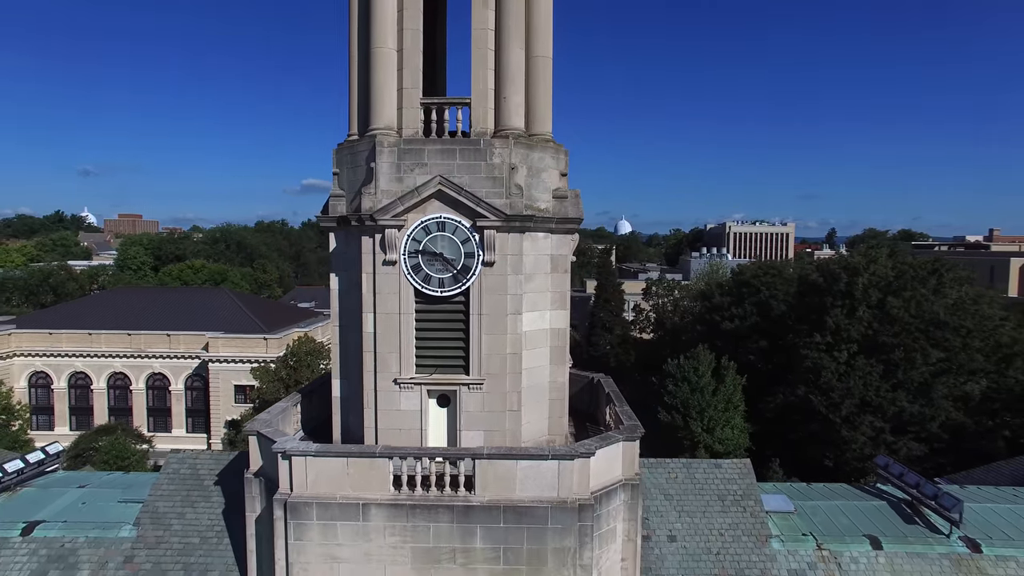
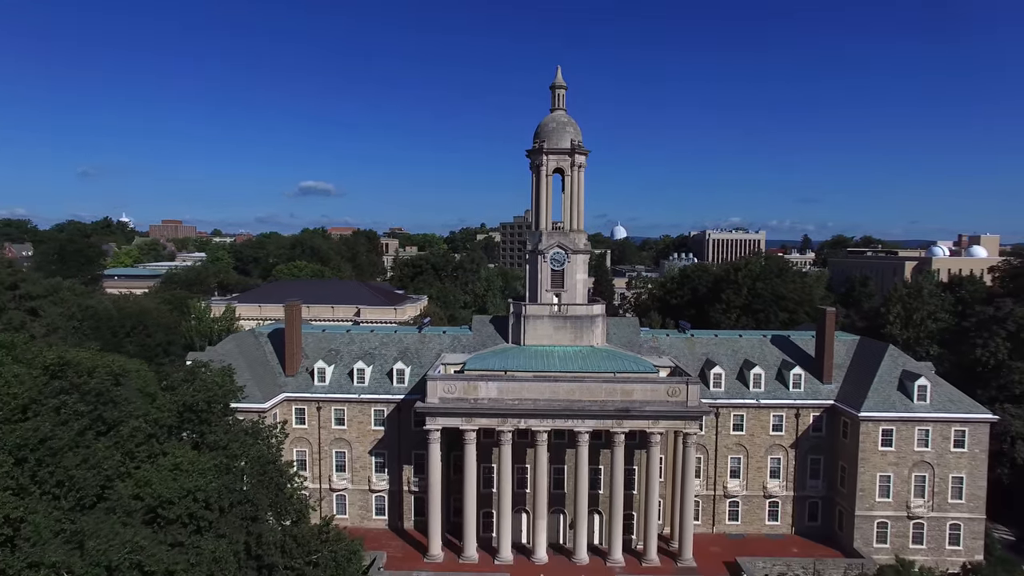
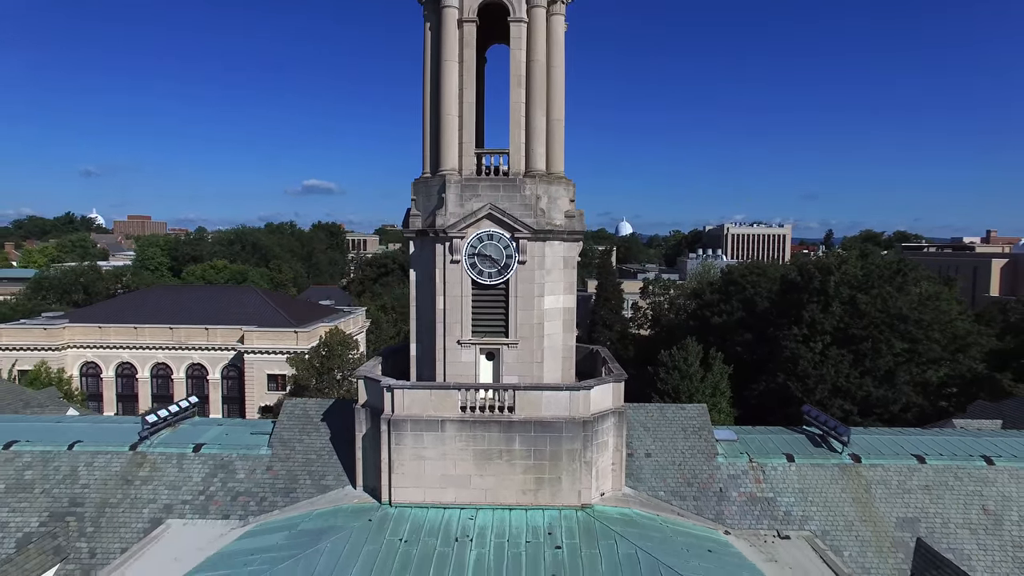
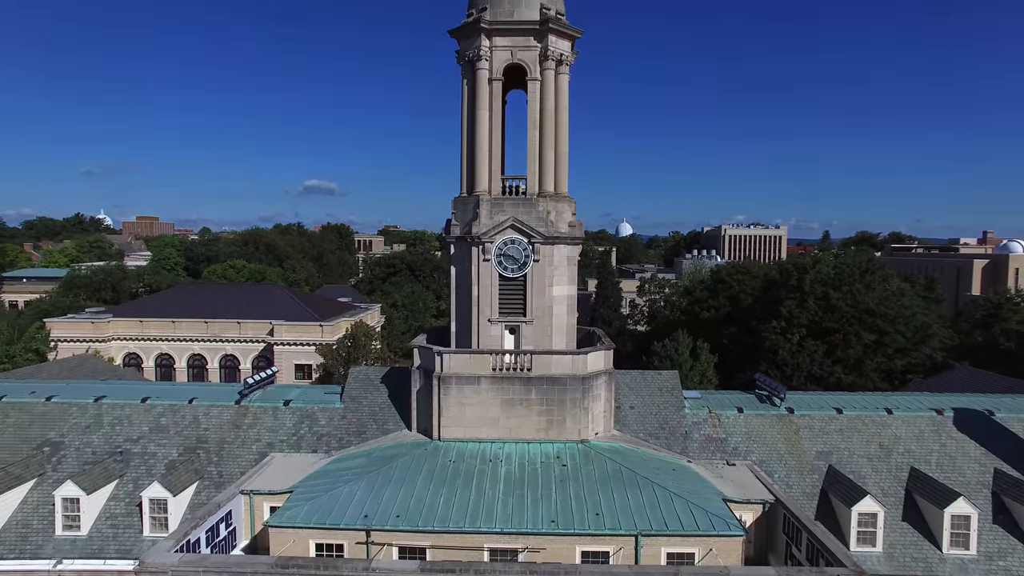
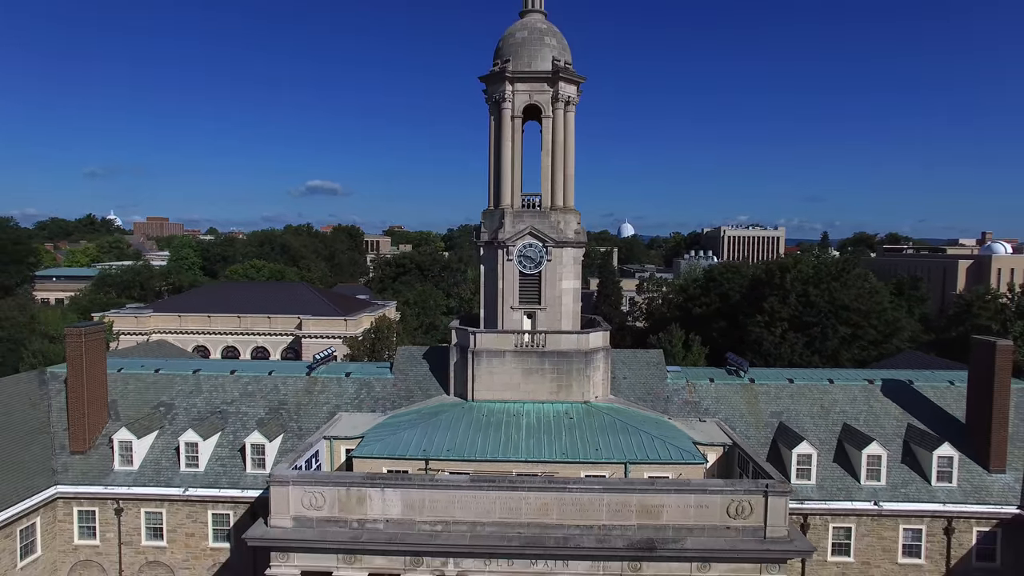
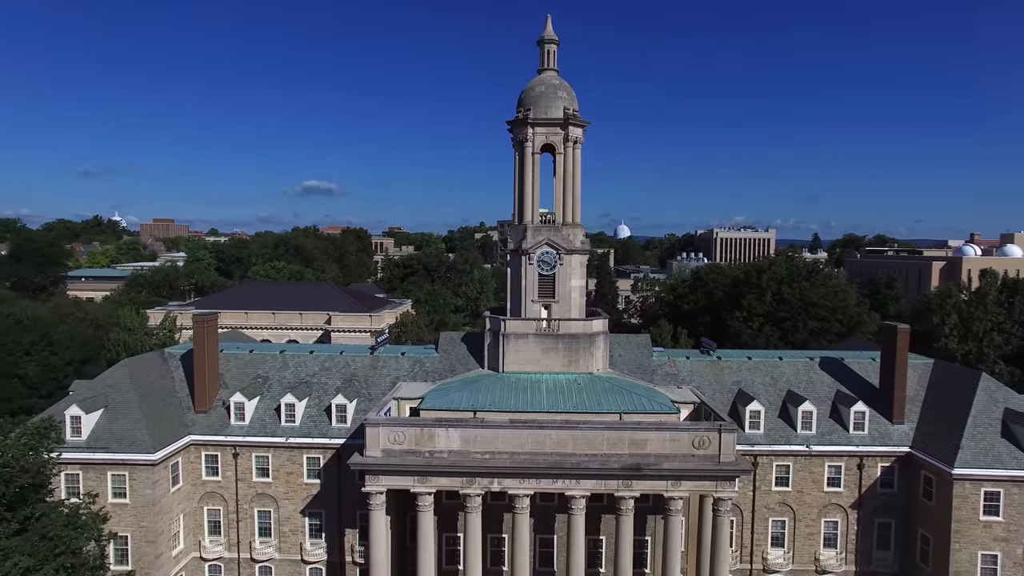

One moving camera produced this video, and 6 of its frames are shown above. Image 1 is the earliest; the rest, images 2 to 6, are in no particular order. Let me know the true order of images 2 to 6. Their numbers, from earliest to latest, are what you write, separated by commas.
3, 4, 5, 6, 2
